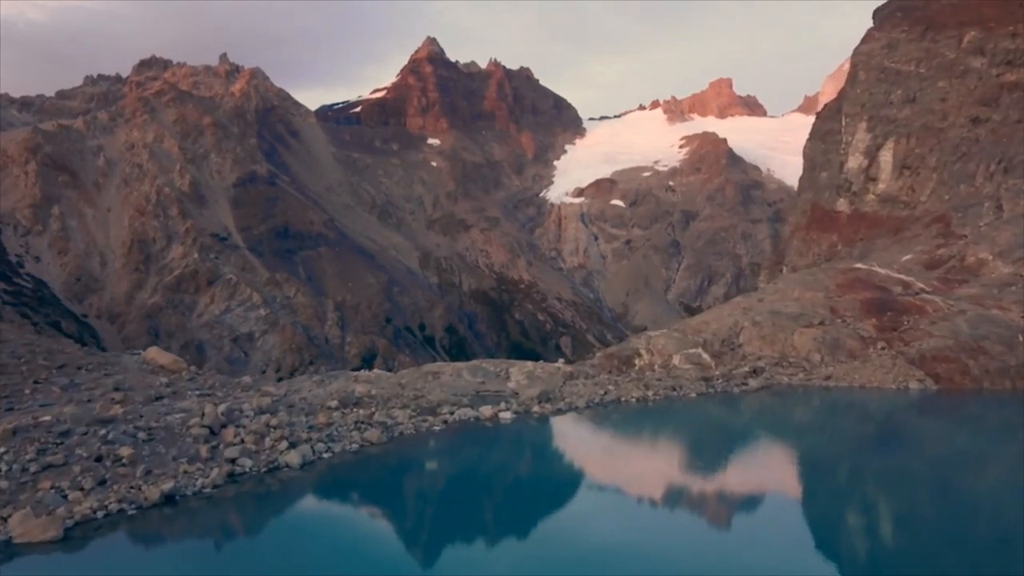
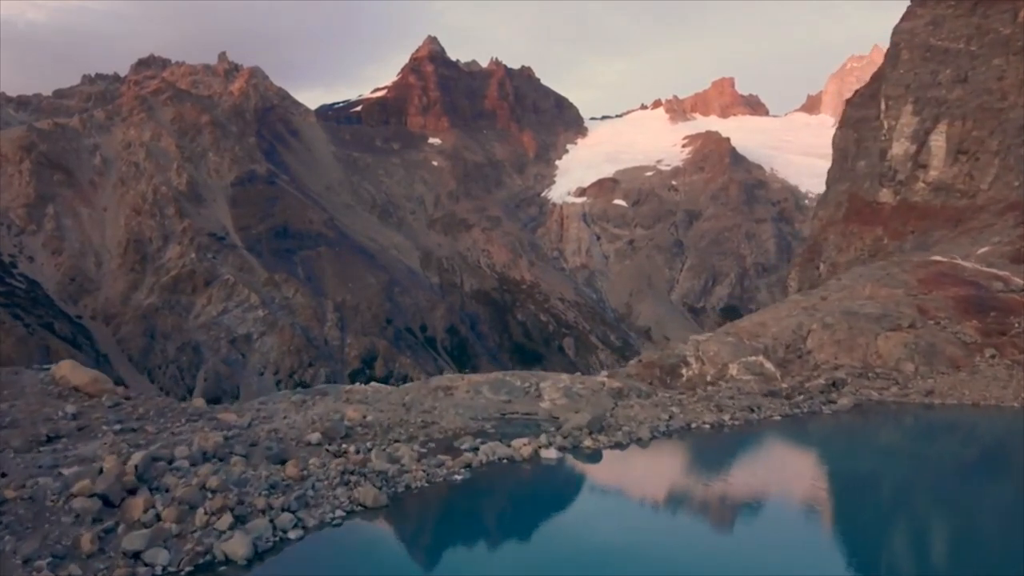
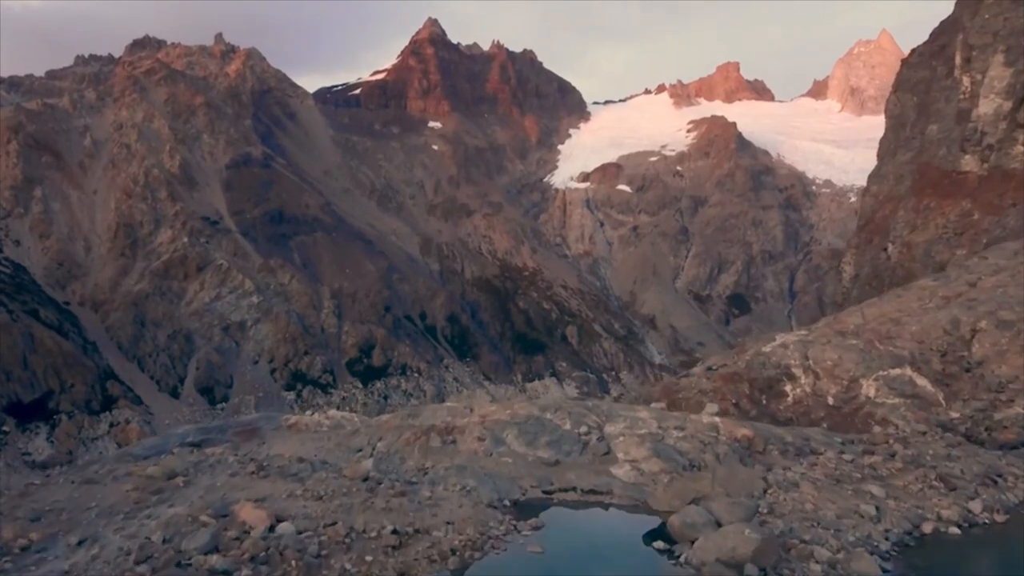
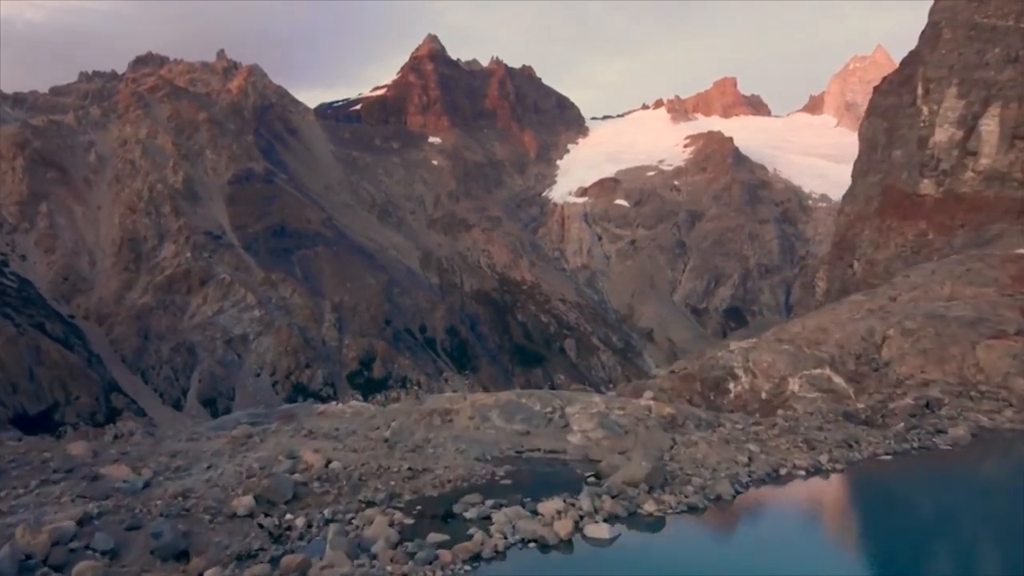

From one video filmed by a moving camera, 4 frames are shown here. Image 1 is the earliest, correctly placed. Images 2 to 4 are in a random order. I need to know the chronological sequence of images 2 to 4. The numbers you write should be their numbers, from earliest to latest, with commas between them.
2, 4, 3
